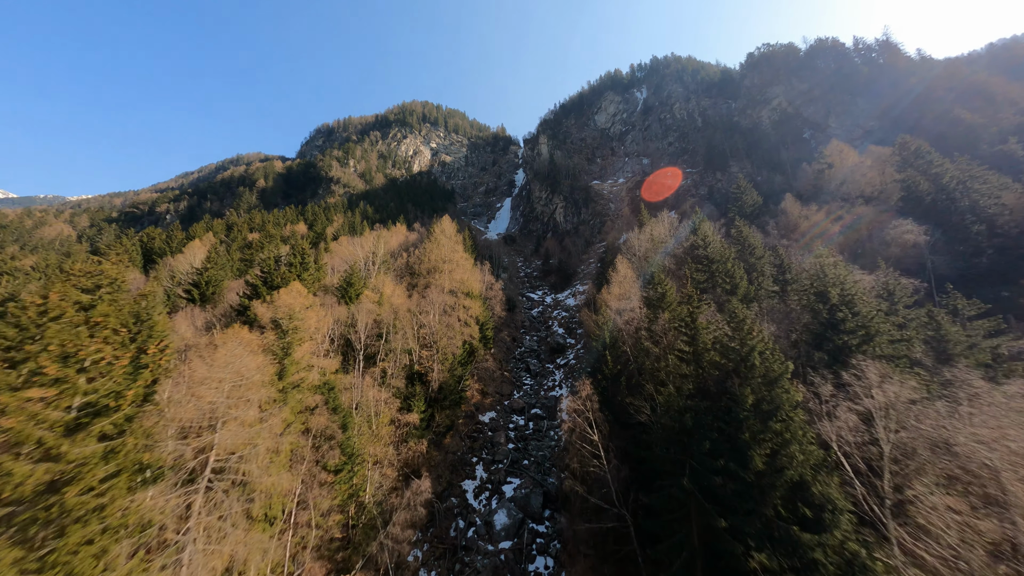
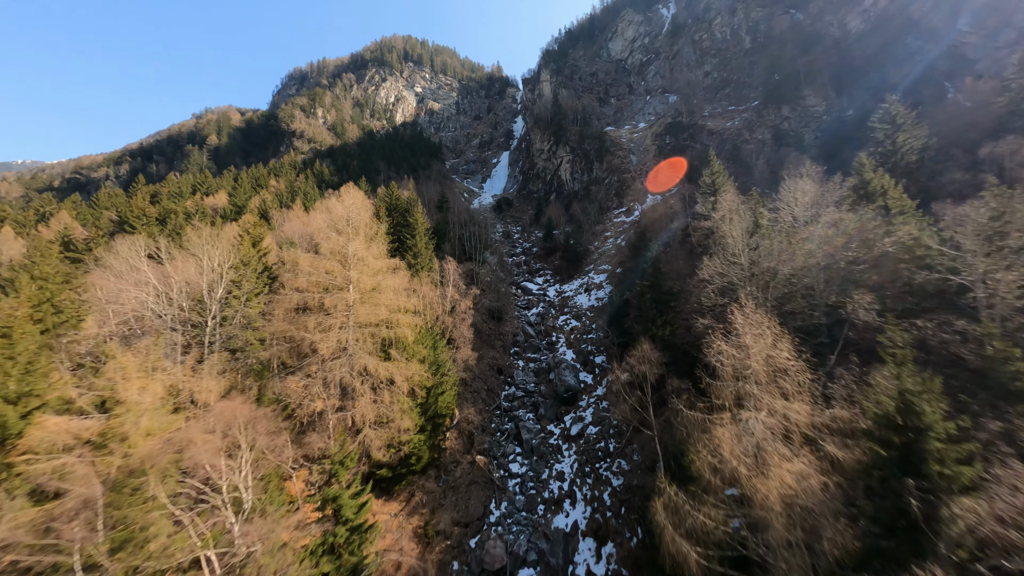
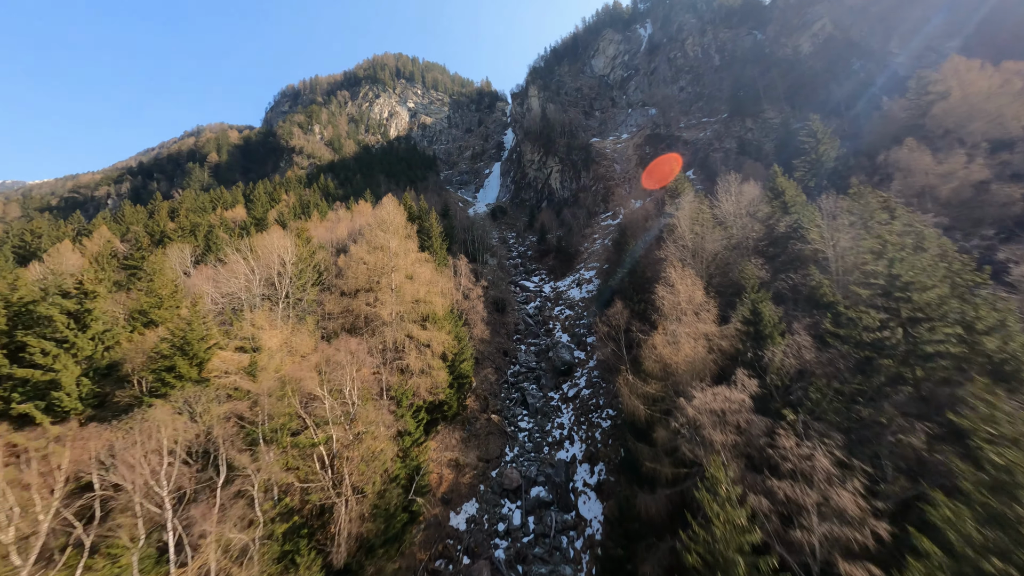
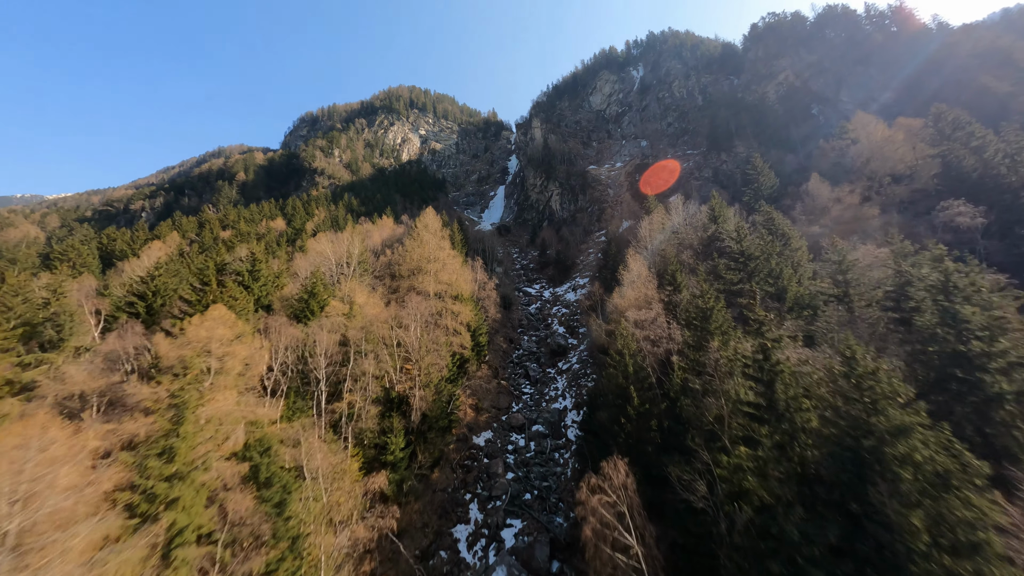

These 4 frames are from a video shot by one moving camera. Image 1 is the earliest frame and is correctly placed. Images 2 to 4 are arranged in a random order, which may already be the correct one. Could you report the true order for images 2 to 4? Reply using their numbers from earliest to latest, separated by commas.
4, 3, 2
